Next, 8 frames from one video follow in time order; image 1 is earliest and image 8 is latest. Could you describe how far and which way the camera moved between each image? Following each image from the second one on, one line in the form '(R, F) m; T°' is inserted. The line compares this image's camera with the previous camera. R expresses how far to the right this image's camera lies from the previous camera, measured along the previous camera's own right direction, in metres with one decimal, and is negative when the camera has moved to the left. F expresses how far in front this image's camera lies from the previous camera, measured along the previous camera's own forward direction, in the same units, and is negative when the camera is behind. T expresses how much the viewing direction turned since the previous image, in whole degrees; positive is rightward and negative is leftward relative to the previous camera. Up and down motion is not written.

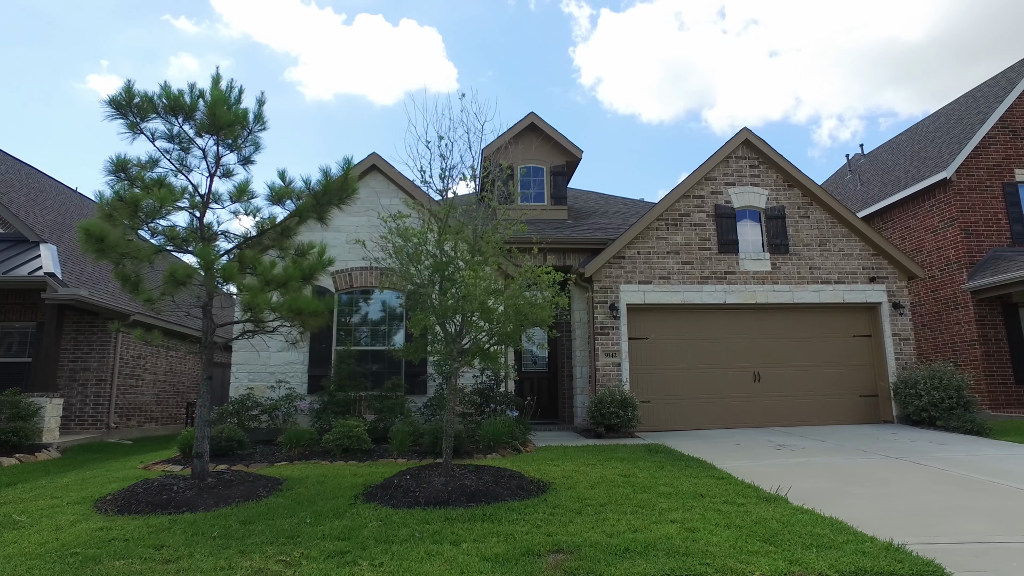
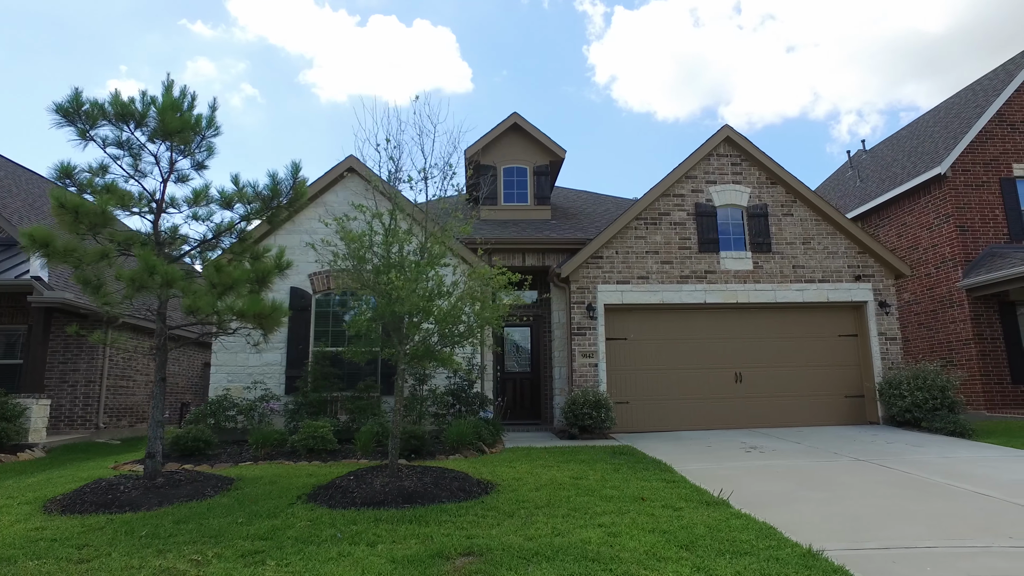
(+0.7, 0.0) m; -2°
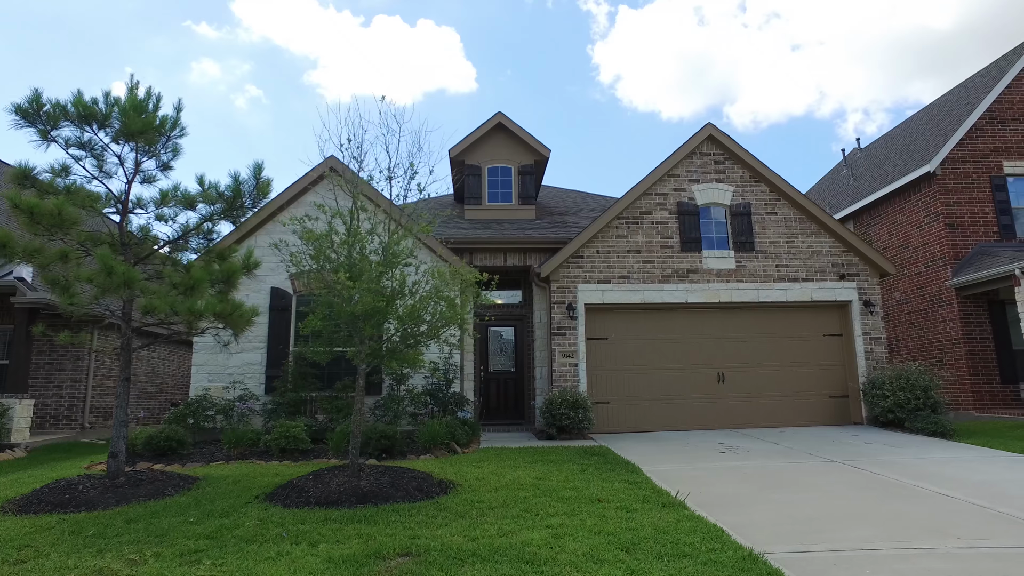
(+0.5, 0.0) m; -1°
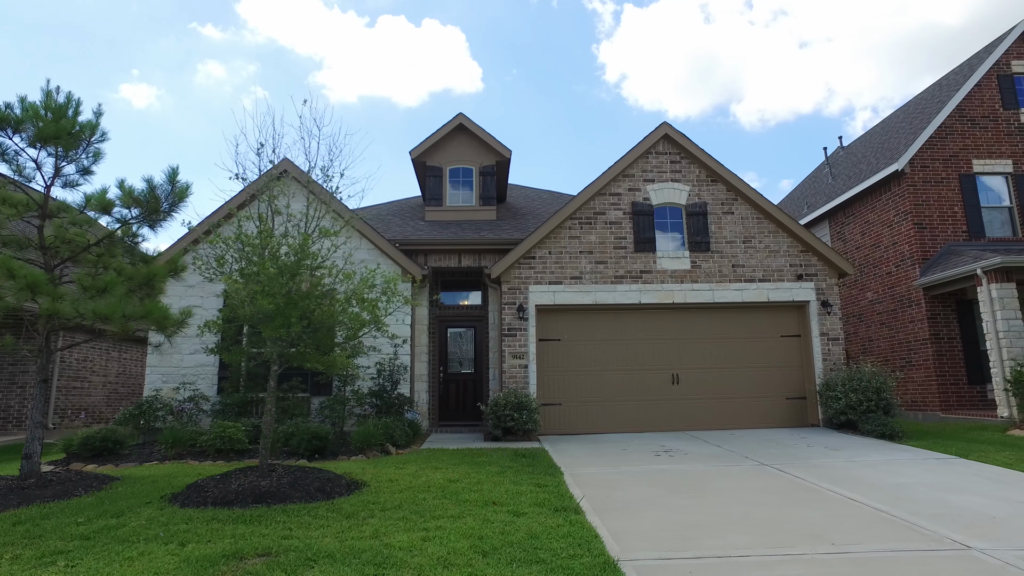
(+1.0, 0.0) m; -1°
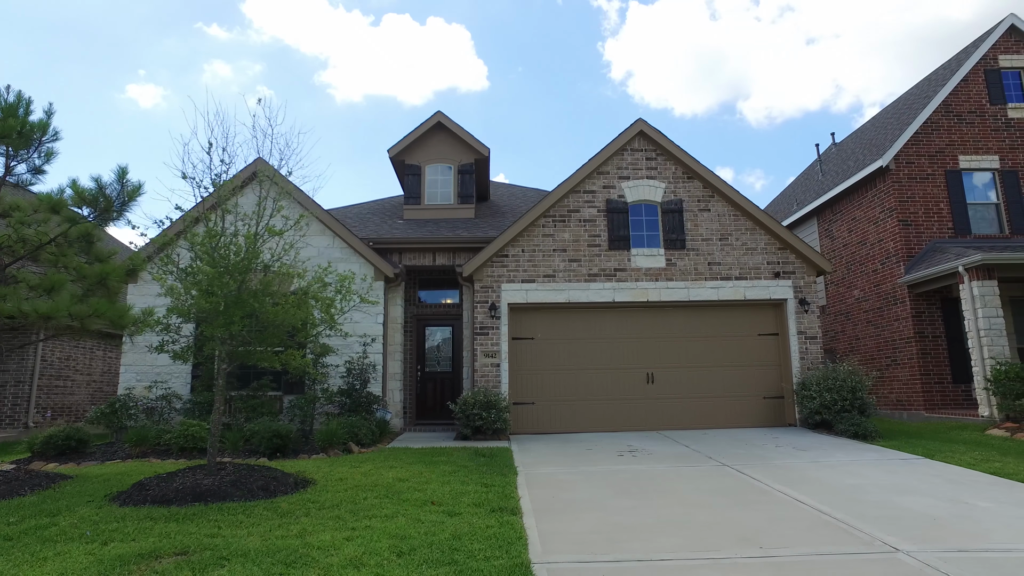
(+0.6, +0.1) m; -1°
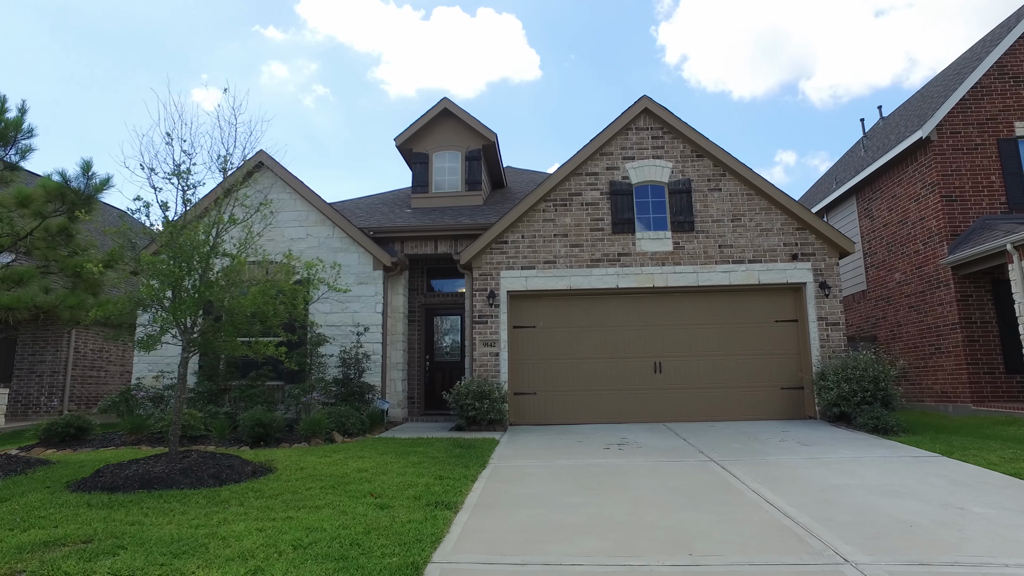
(+1.0, +0.3) m; -5°
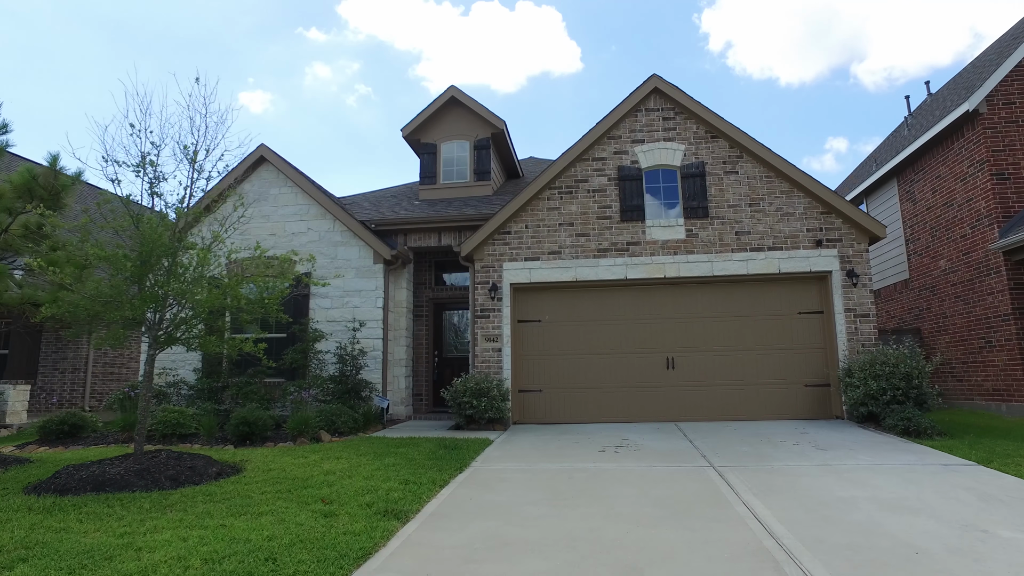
(+0.7, +0.5) m; -4°
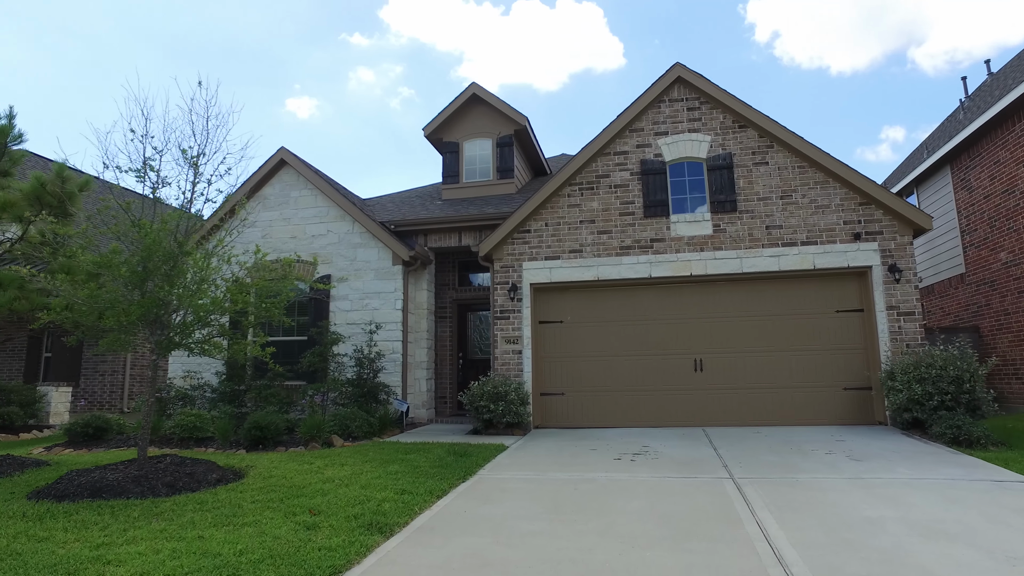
(+0.4, +0.3) m; -4°
